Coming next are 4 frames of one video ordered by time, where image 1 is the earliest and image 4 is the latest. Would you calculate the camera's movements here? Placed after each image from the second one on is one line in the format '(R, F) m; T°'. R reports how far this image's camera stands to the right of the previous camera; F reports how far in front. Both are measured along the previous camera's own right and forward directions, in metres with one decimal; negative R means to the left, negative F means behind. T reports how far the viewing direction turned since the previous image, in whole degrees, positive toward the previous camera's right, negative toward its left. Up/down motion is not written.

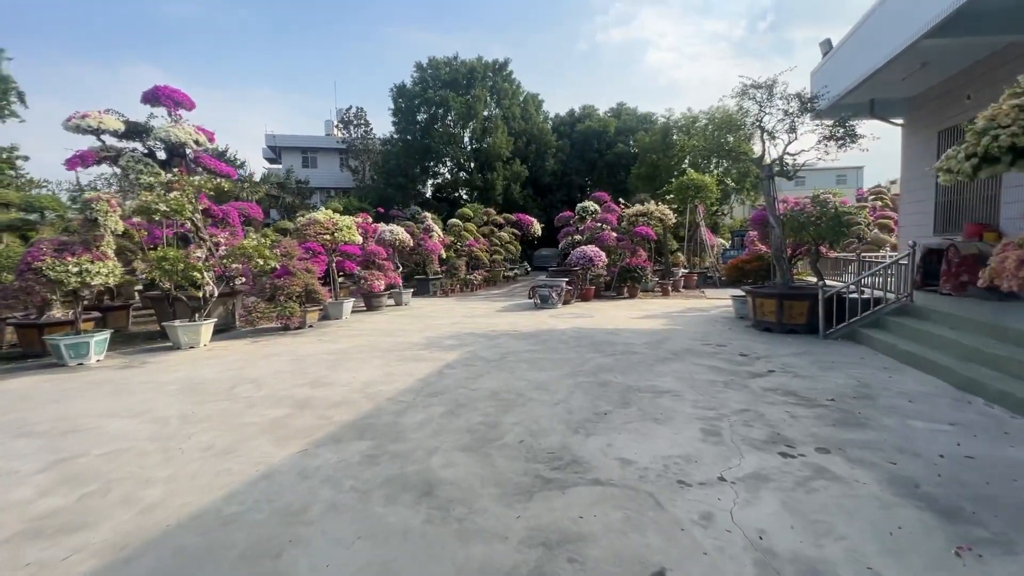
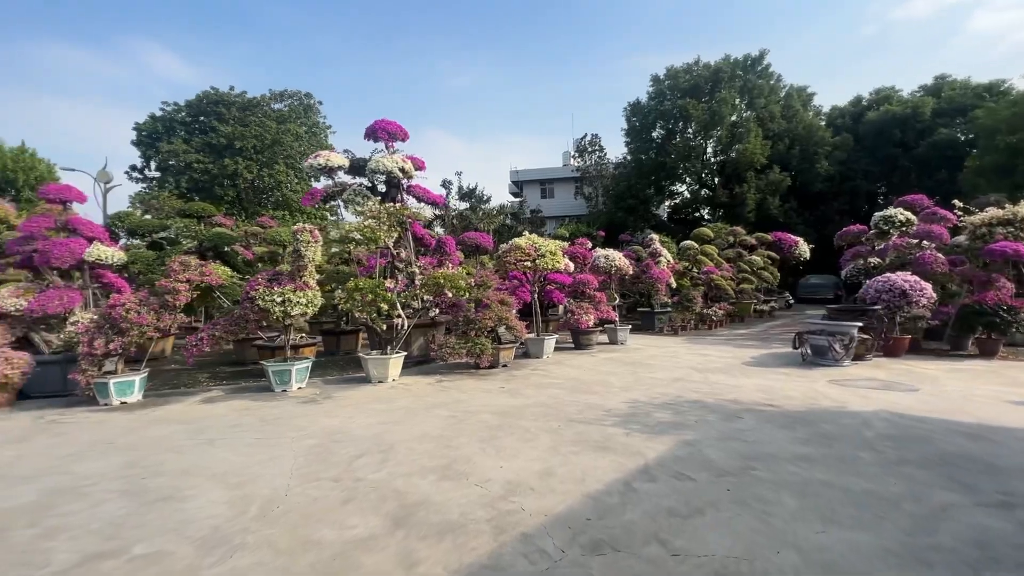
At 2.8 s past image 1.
(0.0, +2.1) m; -28°
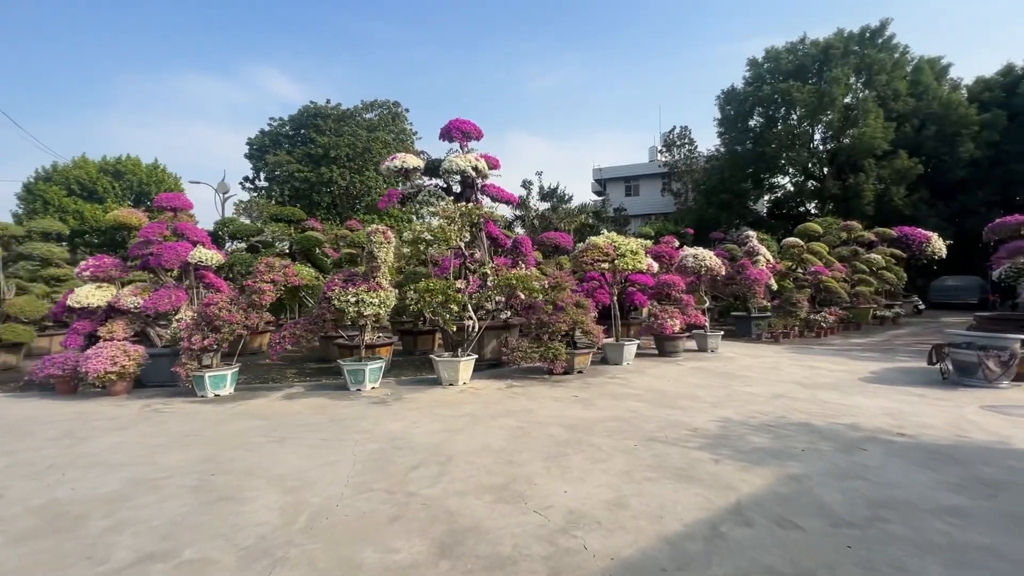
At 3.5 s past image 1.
(+0.1, +0.4) m; -10°
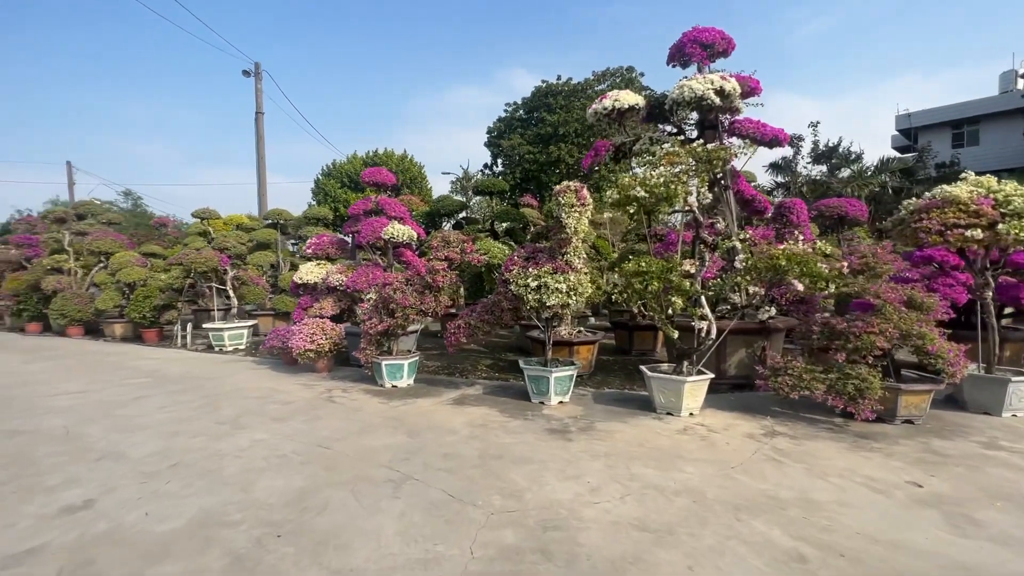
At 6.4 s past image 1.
(-0.1, +2.1) m; -28°
